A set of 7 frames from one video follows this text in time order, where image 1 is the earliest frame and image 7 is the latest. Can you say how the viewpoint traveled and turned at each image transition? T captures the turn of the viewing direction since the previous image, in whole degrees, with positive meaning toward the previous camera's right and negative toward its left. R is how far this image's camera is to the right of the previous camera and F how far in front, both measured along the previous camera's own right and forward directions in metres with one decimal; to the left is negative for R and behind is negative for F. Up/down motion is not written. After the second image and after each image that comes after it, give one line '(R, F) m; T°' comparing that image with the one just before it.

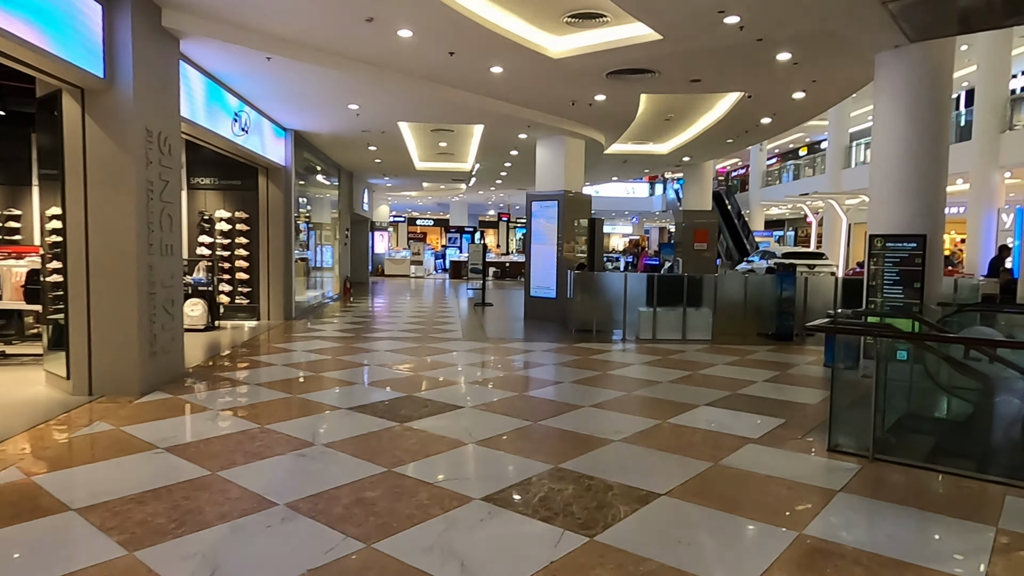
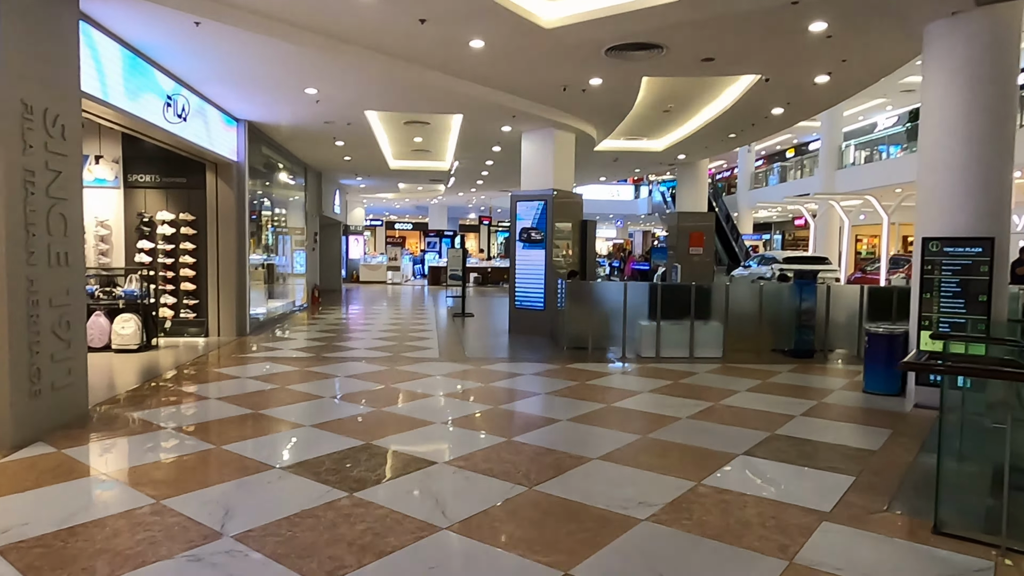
(0.0, +1.1) m; +2°
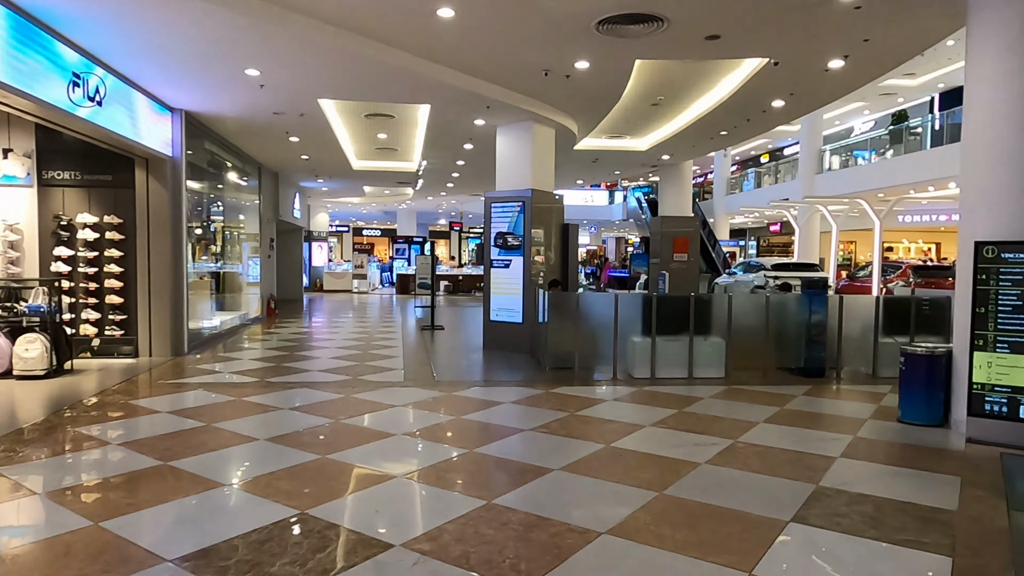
(0.0, +0.9) m; +2°
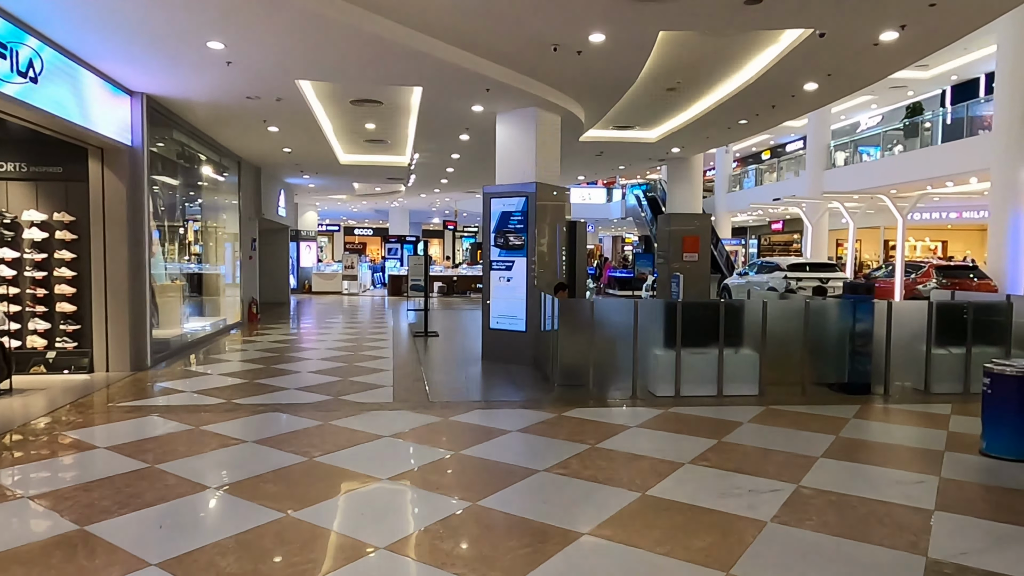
(-0.1, +0.8) m; +1°
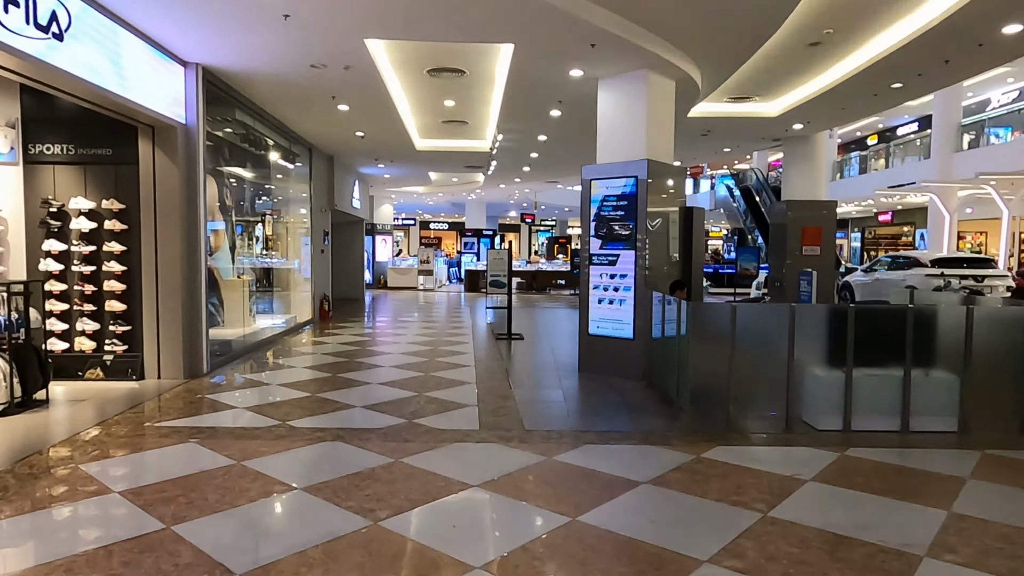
(-0.3, +1.1) m; -6°
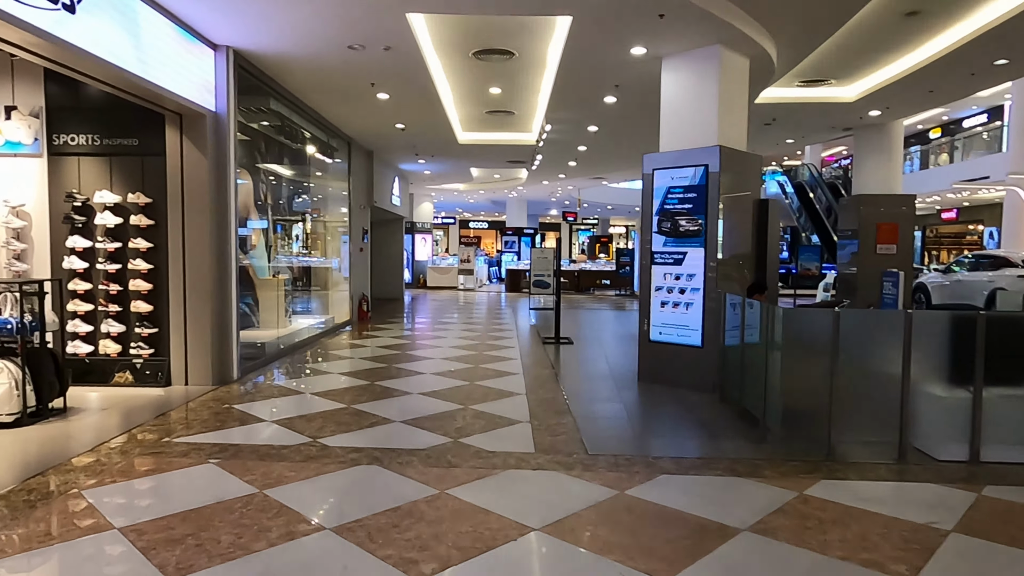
(-0.1, +0.6) m; -3°
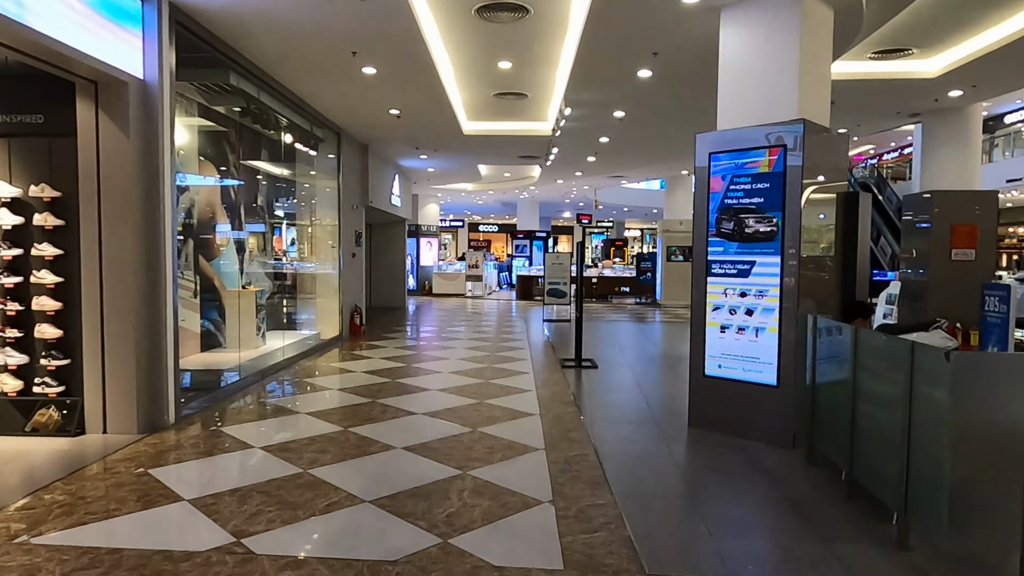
(0.0, +1.3) m; -1°
